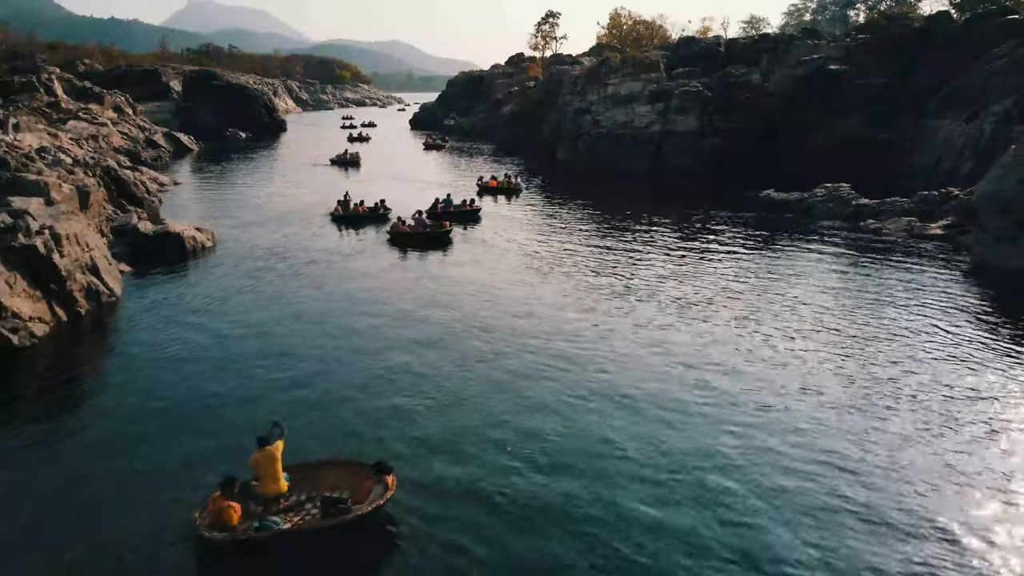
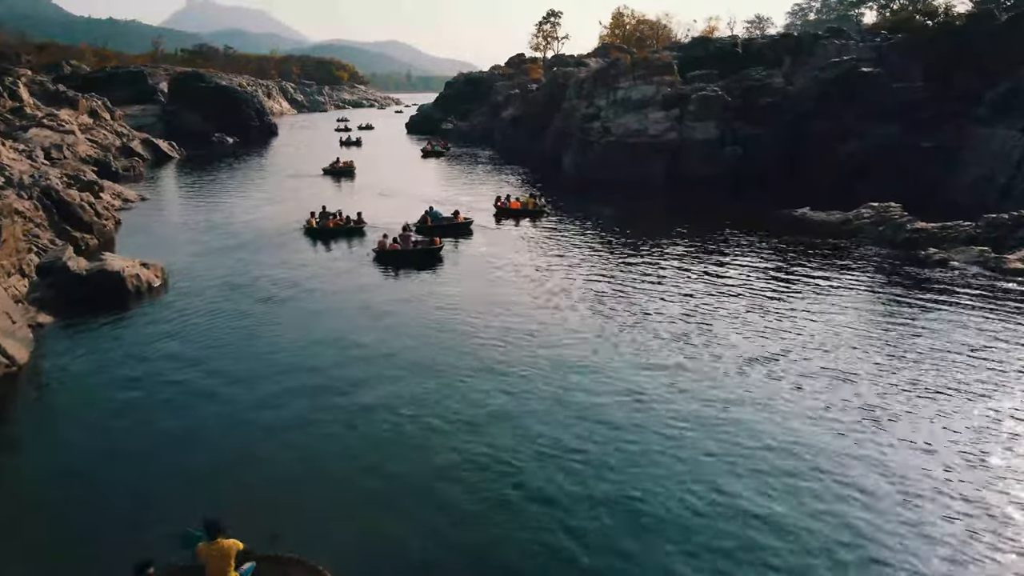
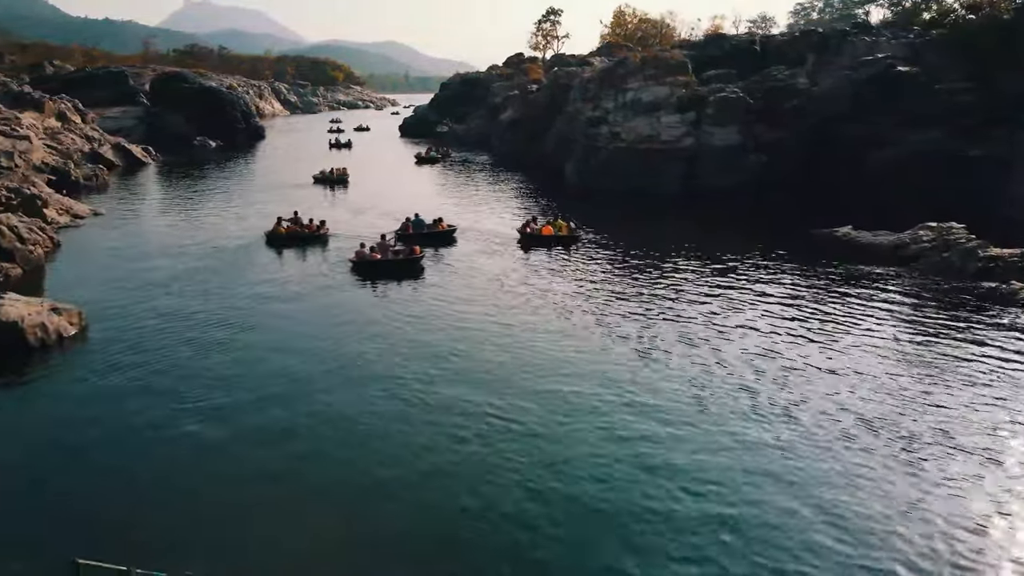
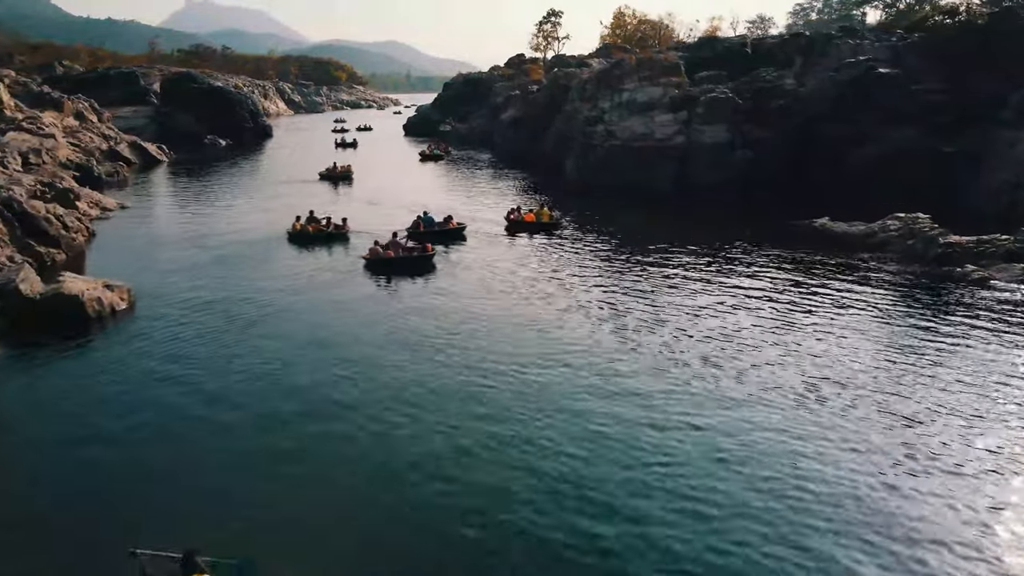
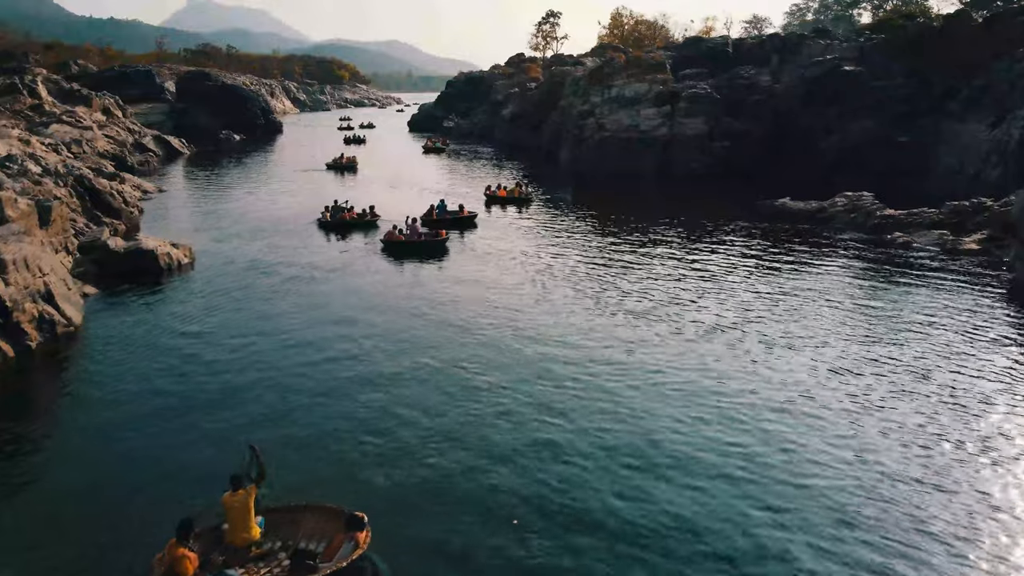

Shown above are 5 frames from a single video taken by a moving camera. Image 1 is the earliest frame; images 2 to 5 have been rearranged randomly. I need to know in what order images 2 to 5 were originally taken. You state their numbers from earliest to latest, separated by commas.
5, 2, 4, 3
